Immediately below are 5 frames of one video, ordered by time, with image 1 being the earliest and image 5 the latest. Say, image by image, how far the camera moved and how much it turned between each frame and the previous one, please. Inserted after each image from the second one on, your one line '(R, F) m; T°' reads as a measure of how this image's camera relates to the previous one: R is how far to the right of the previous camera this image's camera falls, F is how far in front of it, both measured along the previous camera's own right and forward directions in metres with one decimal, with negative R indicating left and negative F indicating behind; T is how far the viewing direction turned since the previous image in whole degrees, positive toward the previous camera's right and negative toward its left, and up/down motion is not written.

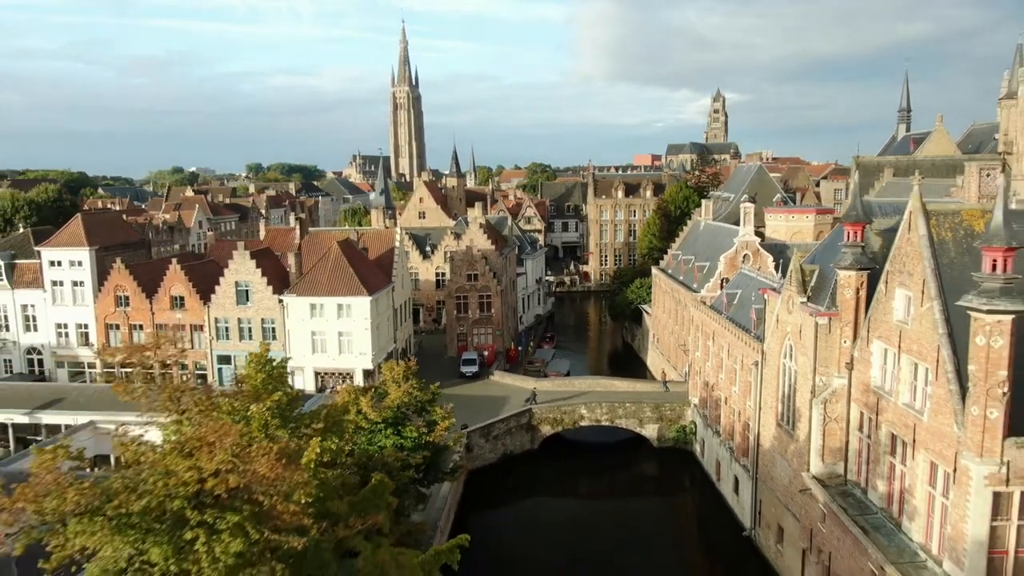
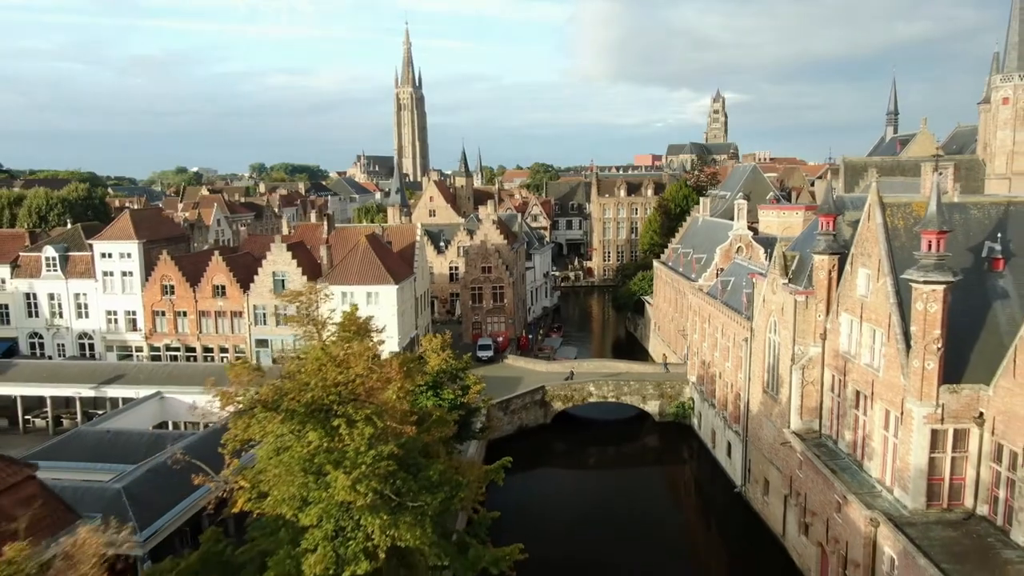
(-0.8, -3.8) m; 0°
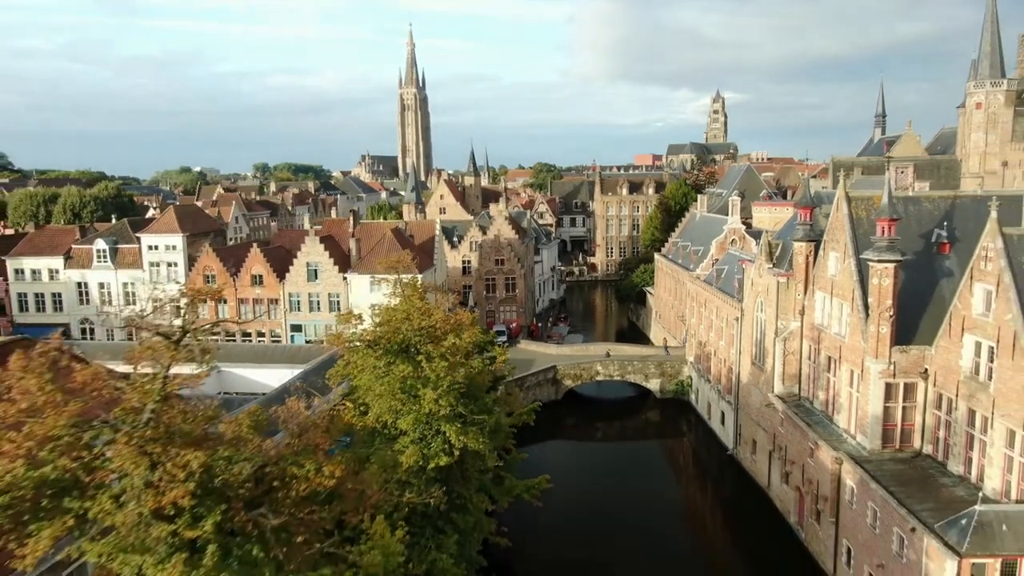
(-0.9, -4.2) m; 0°
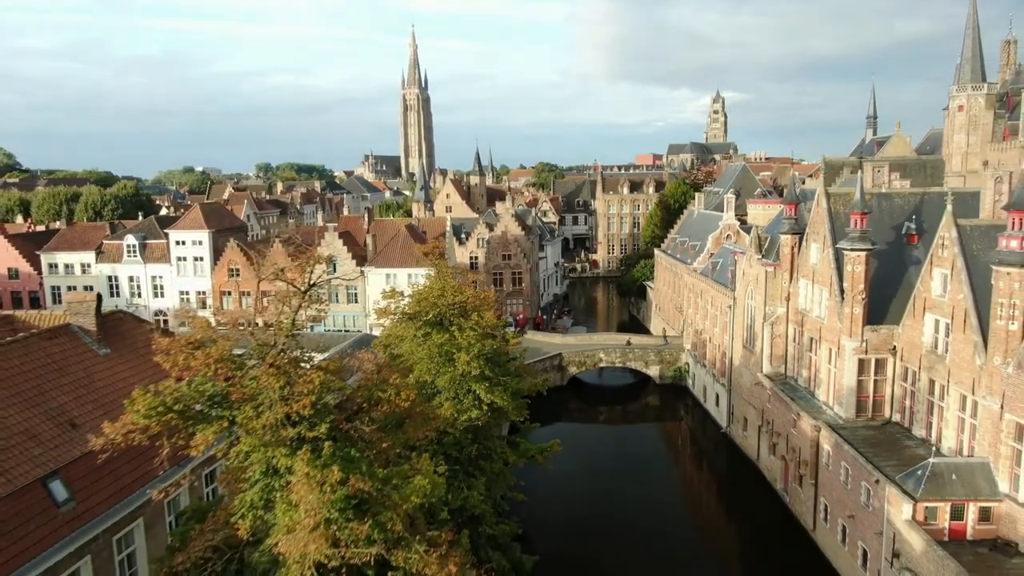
(-0.5, -3.0) m; 0°
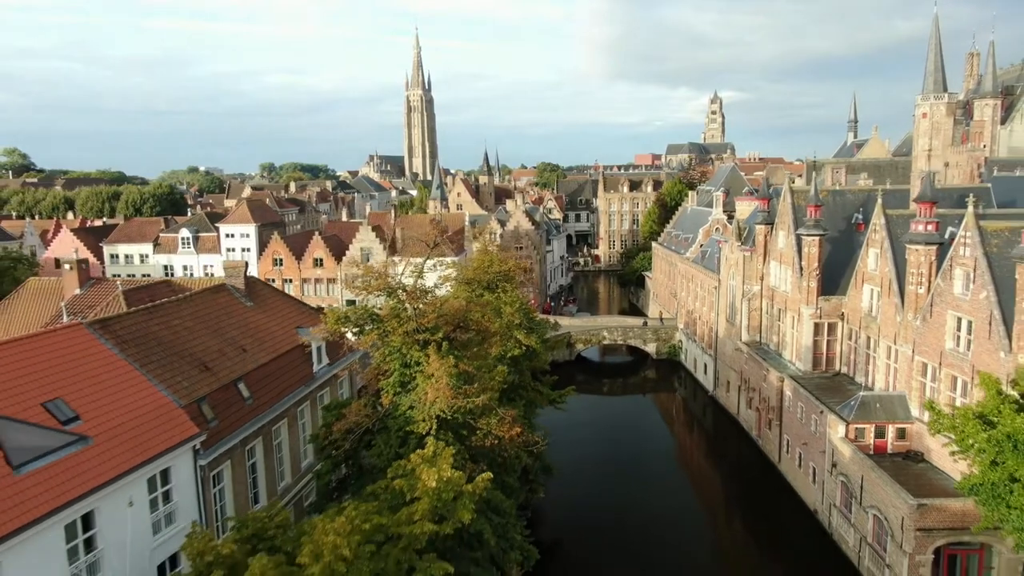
(-1.2, -6.6) m; 0°
